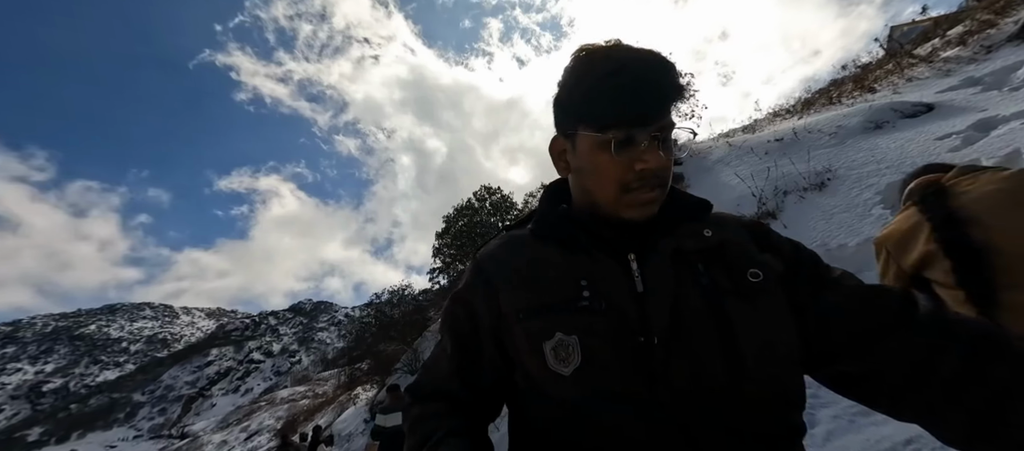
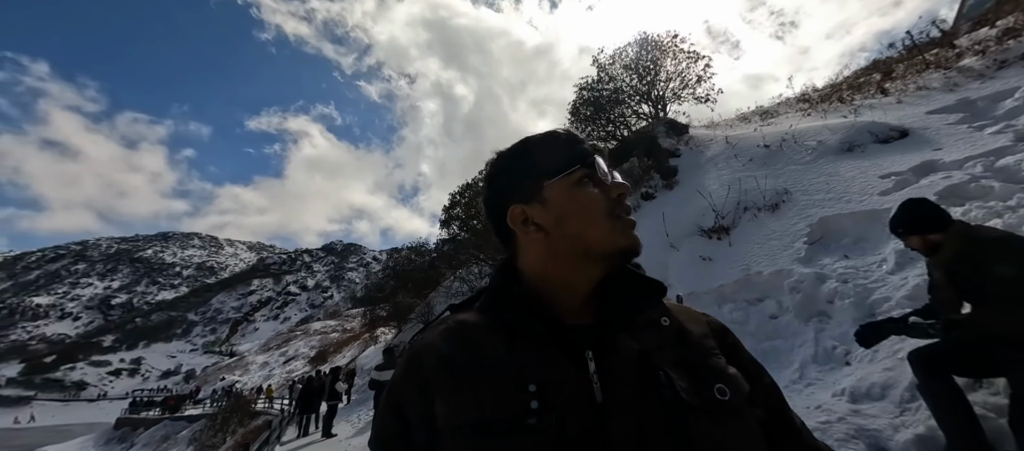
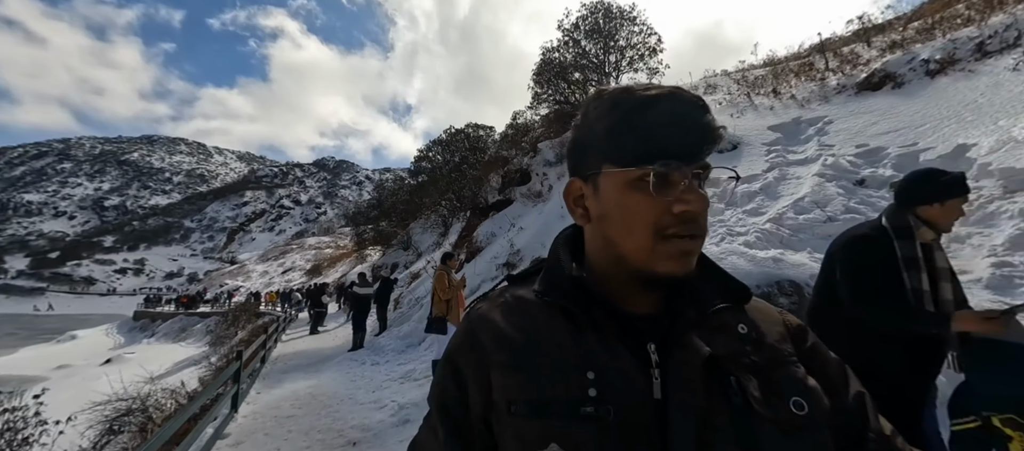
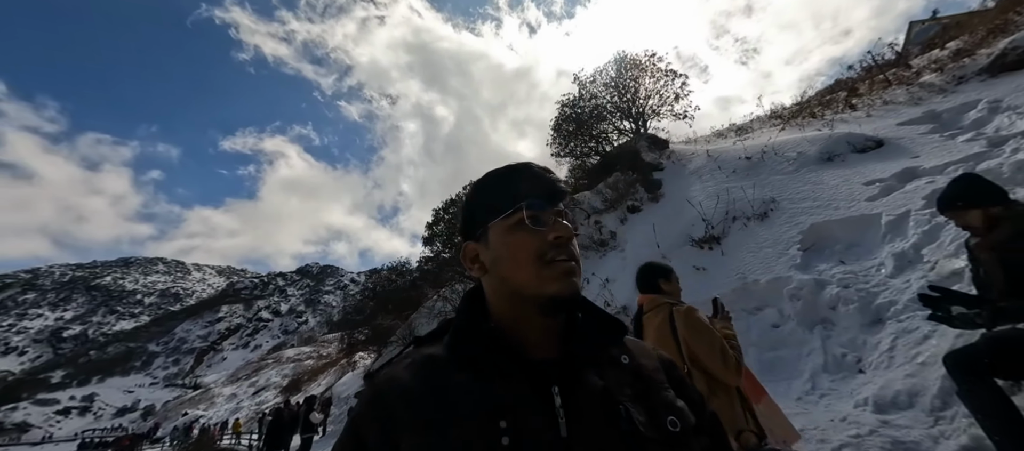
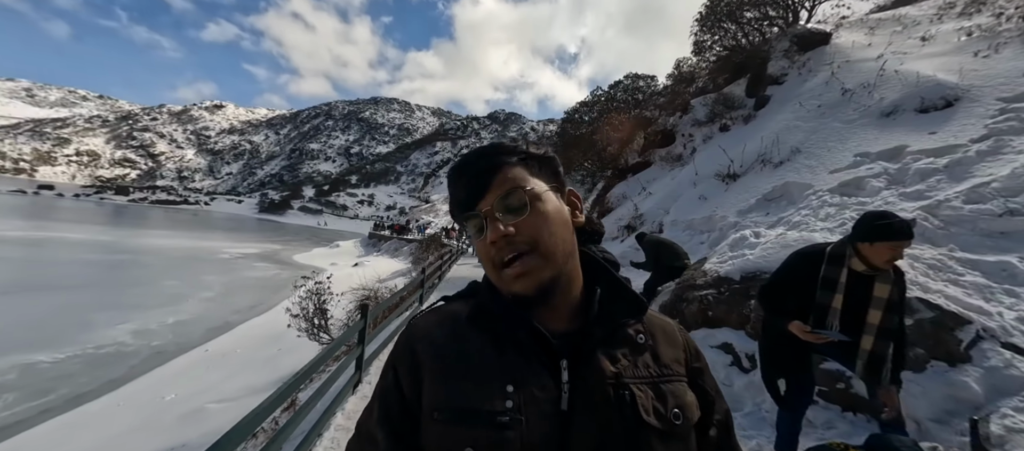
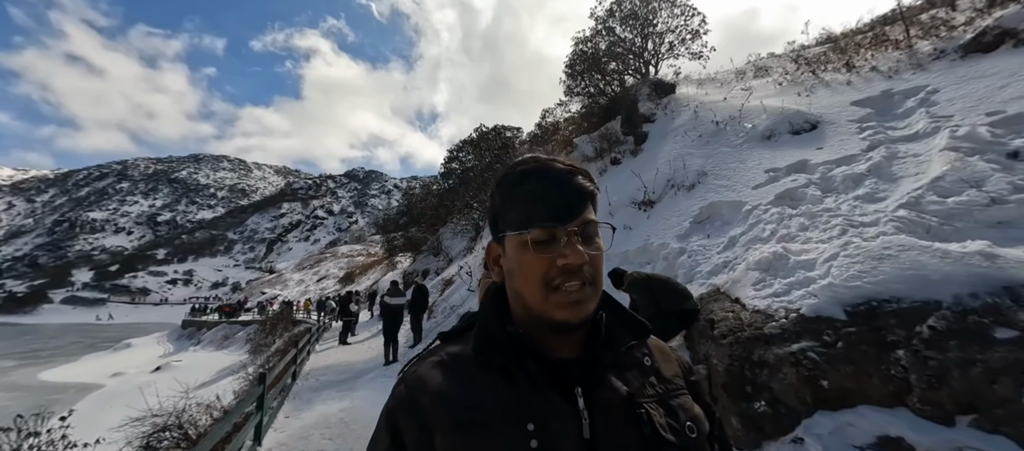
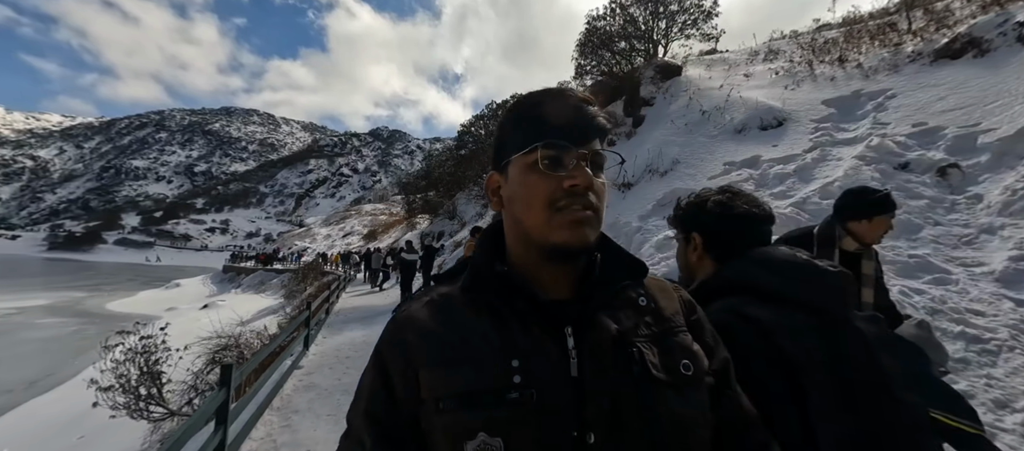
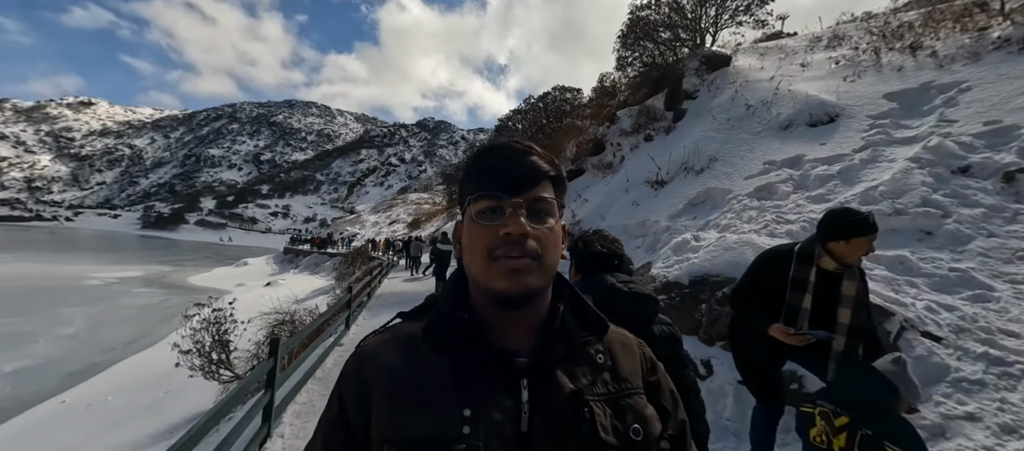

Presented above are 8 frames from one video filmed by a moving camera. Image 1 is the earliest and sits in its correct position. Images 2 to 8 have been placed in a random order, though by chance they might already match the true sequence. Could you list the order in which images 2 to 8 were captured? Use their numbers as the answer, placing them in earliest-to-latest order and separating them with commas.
4, 2, 6, 3, 7, 8, 5
